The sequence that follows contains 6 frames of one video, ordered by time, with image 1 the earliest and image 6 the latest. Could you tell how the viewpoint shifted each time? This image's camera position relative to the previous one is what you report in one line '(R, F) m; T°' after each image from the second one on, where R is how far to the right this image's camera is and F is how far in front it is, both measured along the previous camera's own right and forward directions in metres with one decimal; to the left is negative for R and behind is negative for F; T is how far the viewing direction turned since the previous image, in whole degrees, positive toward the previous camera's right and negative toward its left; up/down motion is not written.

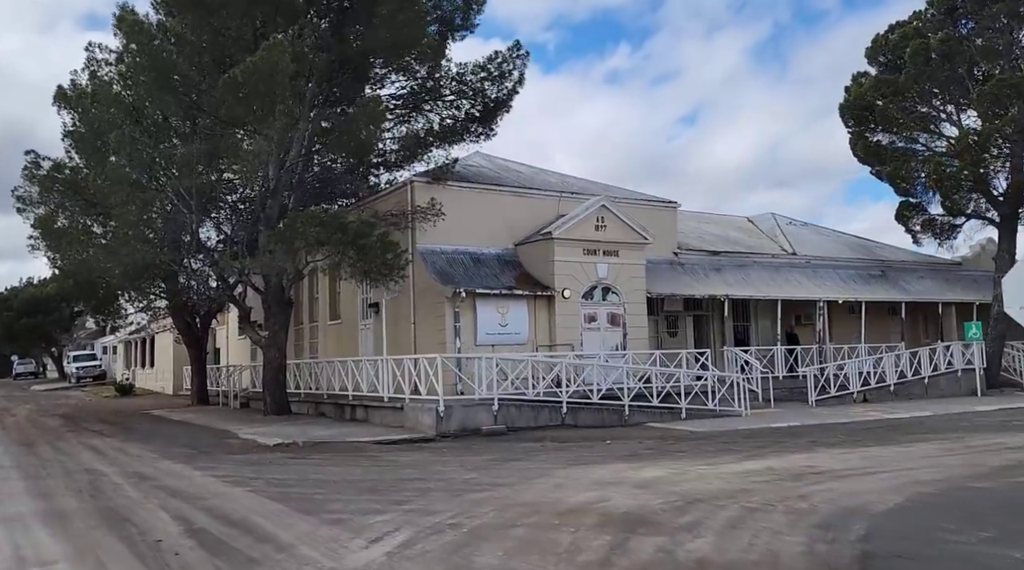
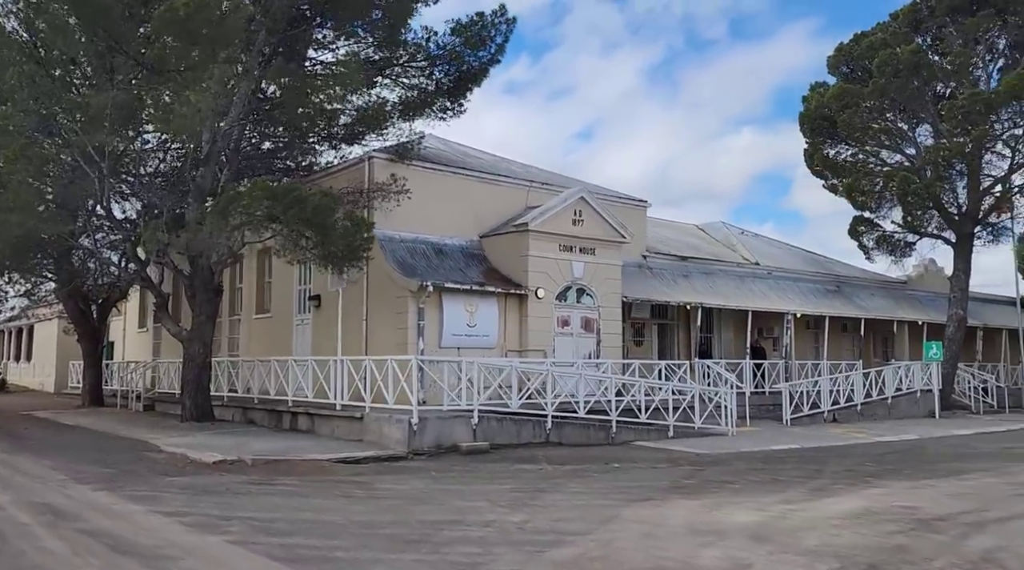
(-1.4, +2.7) m; +6°
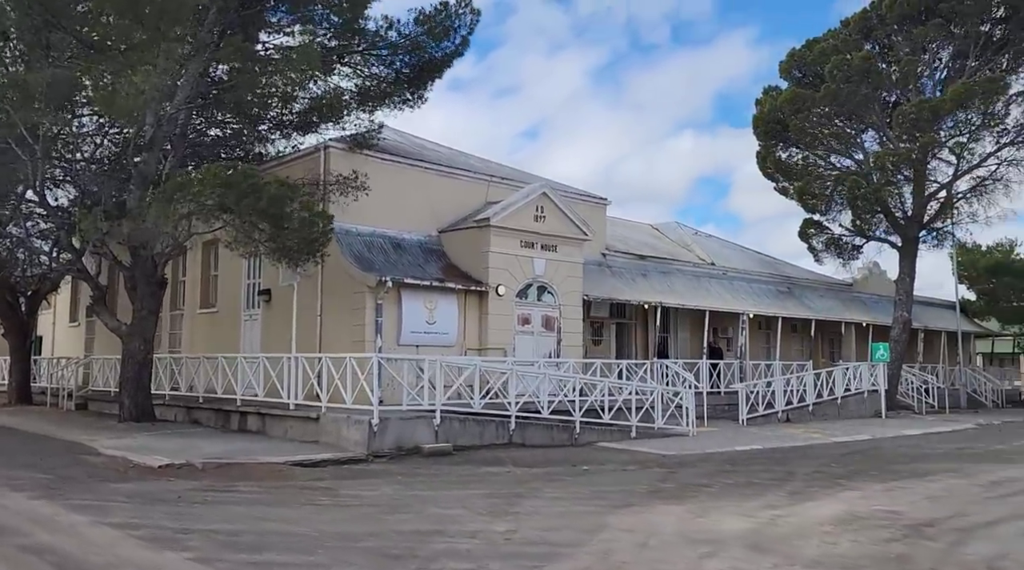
(-0.3, +0.5) m; +3°
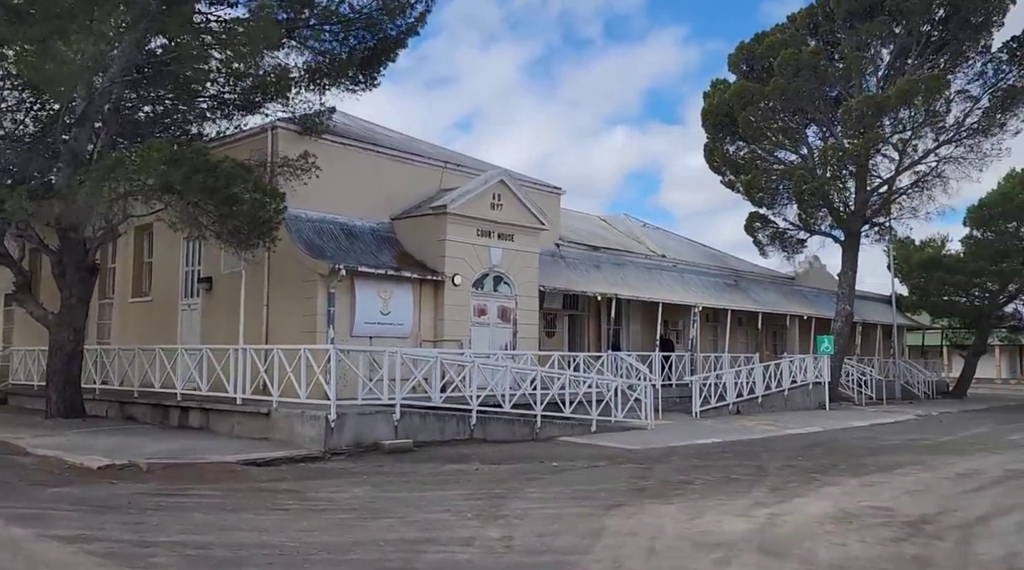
(-0.4, +0.6) m; +4°
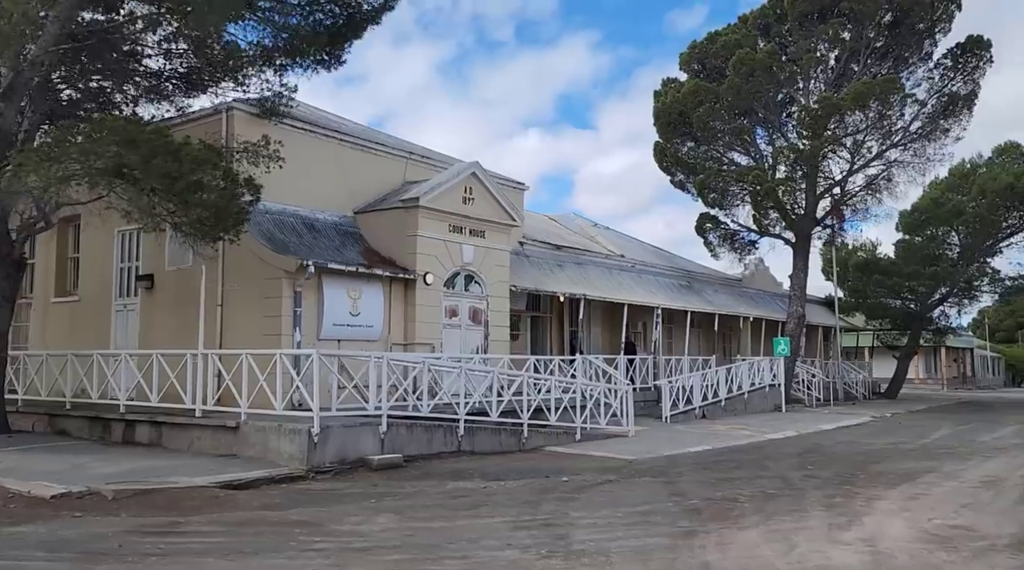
(-1.0, +1.3) m; +5°
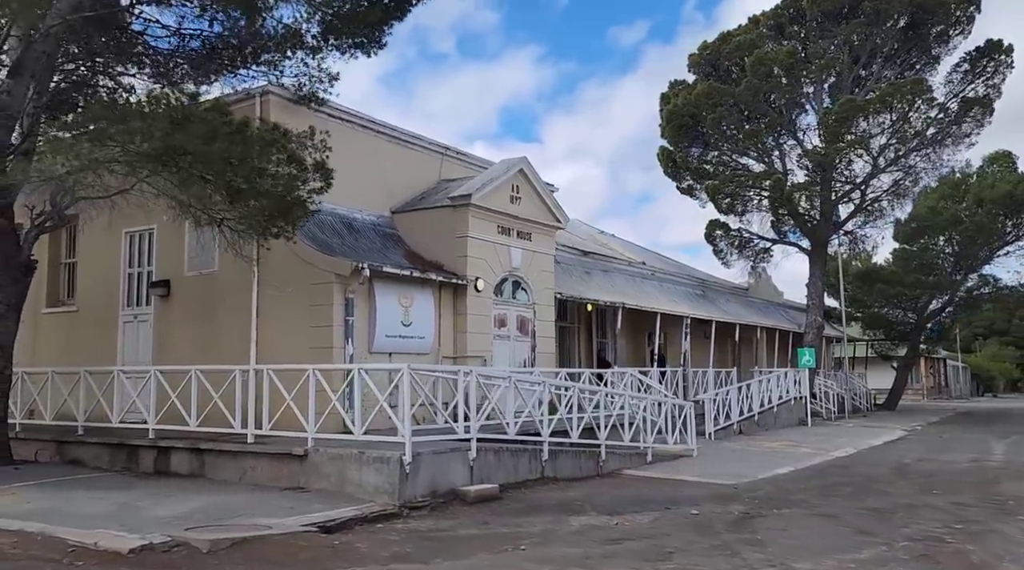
(-1.6, +1.7) m; +2°
